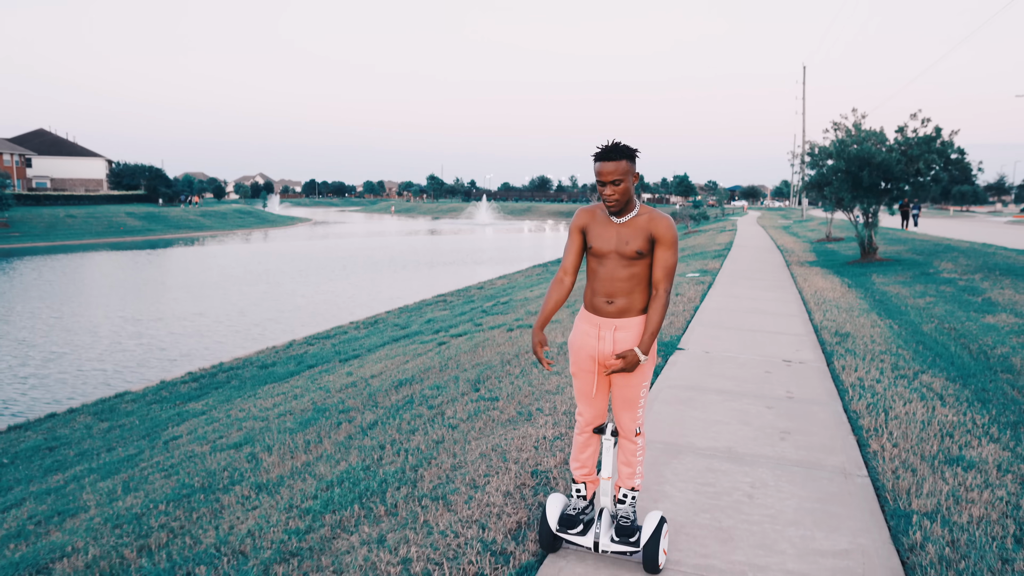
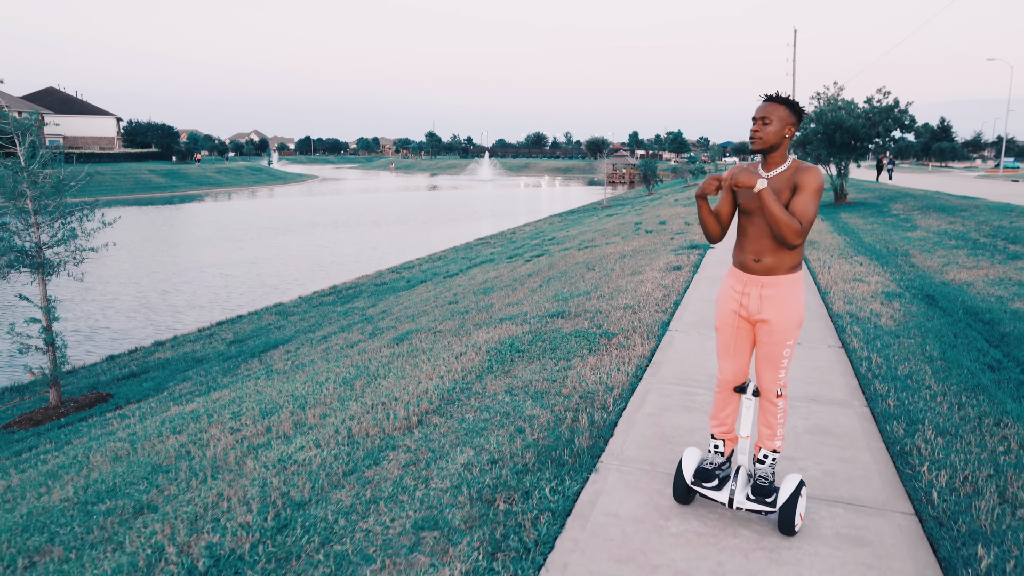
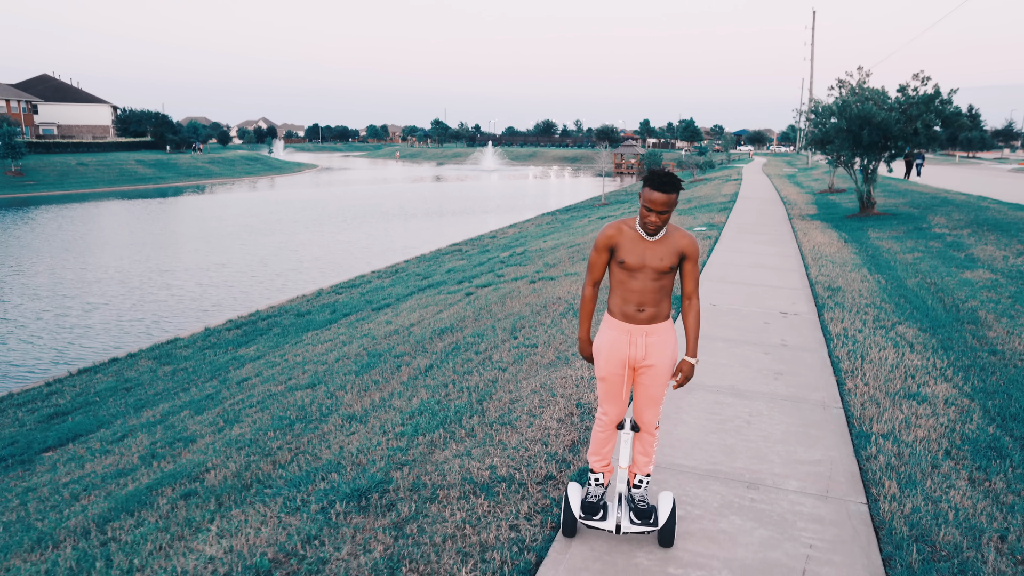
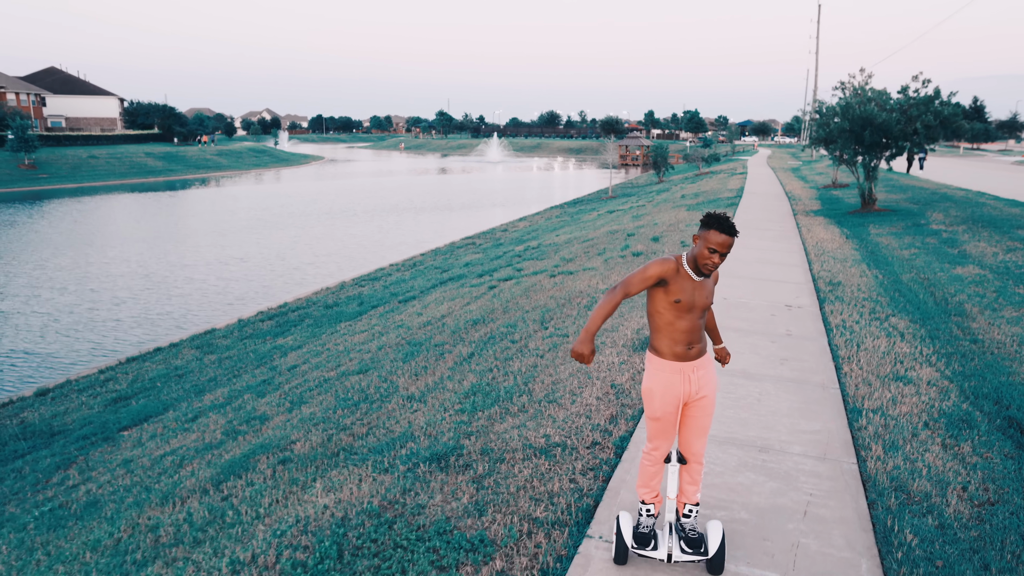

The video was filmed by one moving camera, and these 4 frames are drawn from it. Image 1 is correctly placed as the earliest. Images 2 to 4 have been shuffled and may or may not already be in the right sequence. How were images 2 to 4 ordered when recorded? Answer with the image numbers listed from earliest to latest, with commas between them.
3, 4, 2
